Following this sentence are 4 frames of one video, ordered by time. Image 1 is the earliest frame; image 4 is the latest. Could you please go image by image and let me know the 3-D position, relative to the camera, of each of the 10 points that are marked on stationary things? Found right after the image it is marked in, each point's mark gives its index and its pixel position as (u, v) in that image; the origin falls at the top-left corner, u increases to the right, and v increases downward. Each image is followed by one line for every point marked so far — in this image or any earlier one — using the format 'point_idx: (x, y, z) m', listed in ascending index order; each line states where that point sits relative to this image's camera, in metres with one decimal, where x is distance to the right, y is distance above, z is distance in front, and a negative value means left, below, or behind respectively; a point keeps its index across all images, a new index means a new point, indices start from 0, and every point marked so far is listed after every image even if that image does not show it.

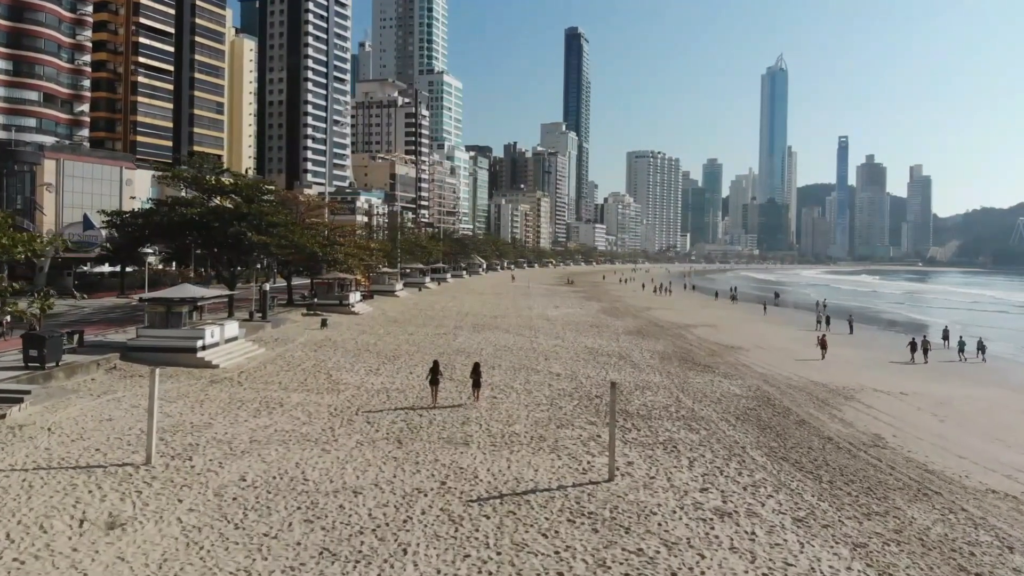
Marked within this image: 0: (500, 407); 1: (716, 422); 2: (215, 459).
0: (-0.3, -3.0, +19.3) m
1: (+5.3, -3.5, +19.5) m
2: (-5.8, -3.3, +14.6) m
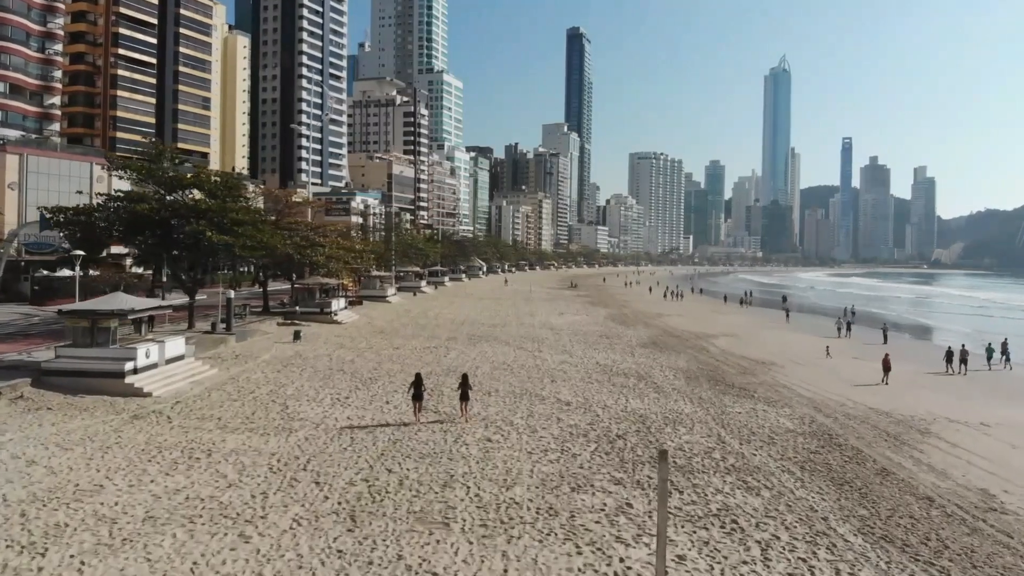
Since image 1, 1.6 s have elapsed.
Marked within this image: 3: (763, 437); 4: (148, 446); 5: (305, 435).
0: (-0.3, -3.3, +14.7) m
1: (+5.3, -3.7, +14.9) m
2: (-5.8, -3.6, +10.1) m
3: (+6.1, -3.6, +18.3) m
4: (-7.5, -3.2, +15.6) m
5: (-4.5, -3.2, +16.4) m
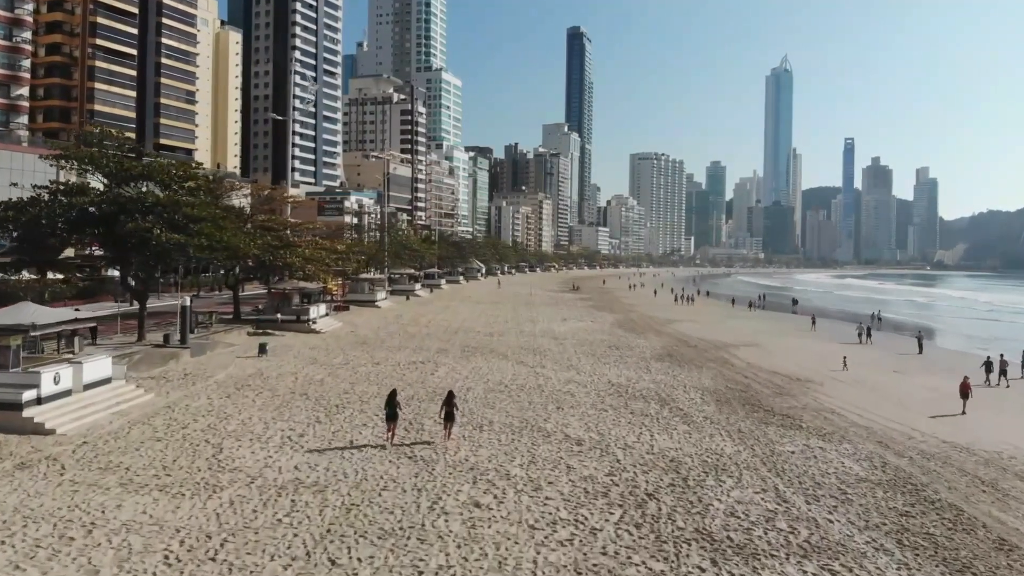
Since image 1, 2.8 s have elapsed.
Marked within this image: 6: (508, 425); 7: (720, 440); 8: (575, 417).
0: (-0.4, -3.5, +10.6) m
1: (+5.2, -3.9, +10.8) m
2: (-5.8, -3.7, +6.0) m
3: (+6.0, -3.8, +14.2) m
4: (-7.5, -3.4, +11.5) m
5: (-4.6, -3.4, +12.4) m
6: (-0.1, -3.2, +17.4) m
7: (+4.7, -3.4, +17.2) m
8: (+1.5, -3.1, +18.5) m
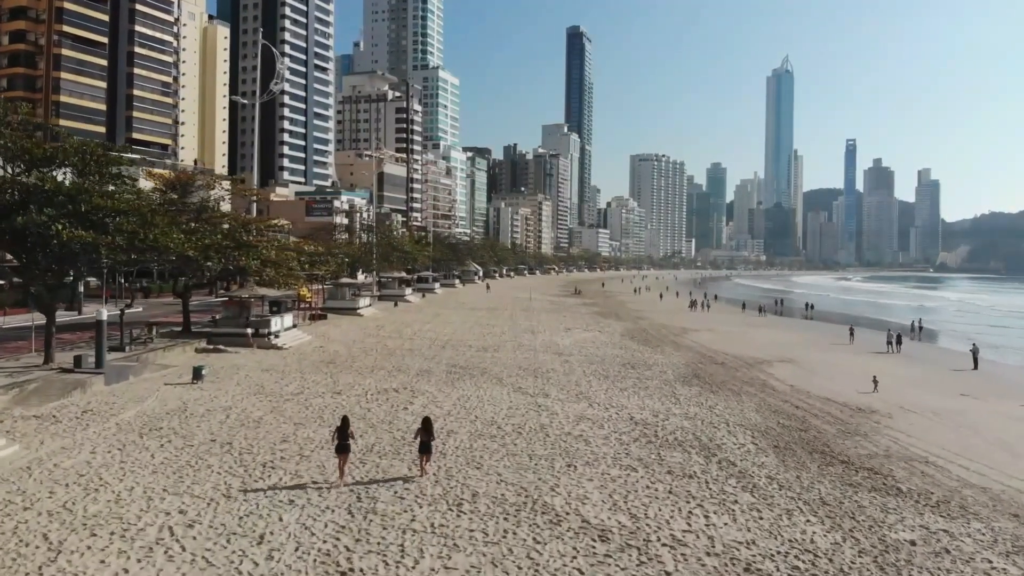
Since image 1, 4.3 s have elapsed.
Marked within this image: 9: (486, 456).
0: (-0.5, -3.7, +5.4) m
1: (+5.1, -4.1, +5.6) m
2: (-5.9, -4.0, +0.8) m
3: (+5.9, -4.0, +8.9) m
4: (-7.6, -3.7, +6.2) m
5: (-4.7, -3.6, +7.1) m
6: (-0.2, -3.4, +12.1) m
7: (+4.6, -3.7, +11.9) m
8: (+1.4, -3.4, +13.2) m
9: (-0.5, -3.3, +14.9) m
